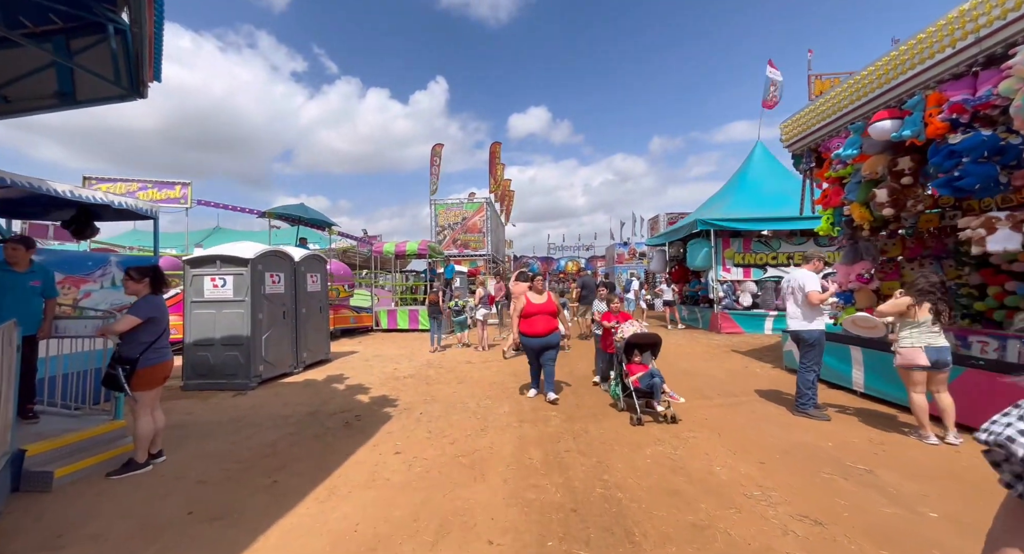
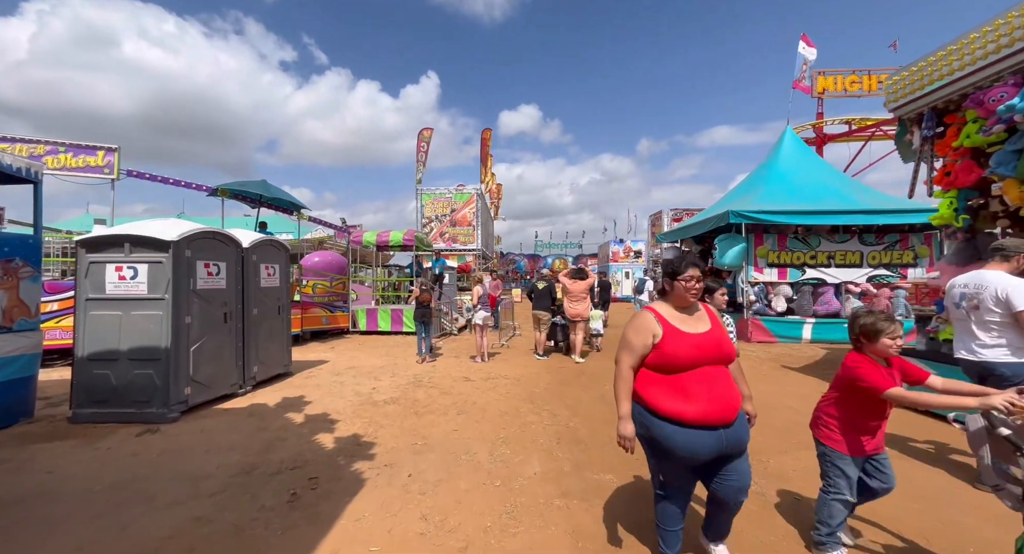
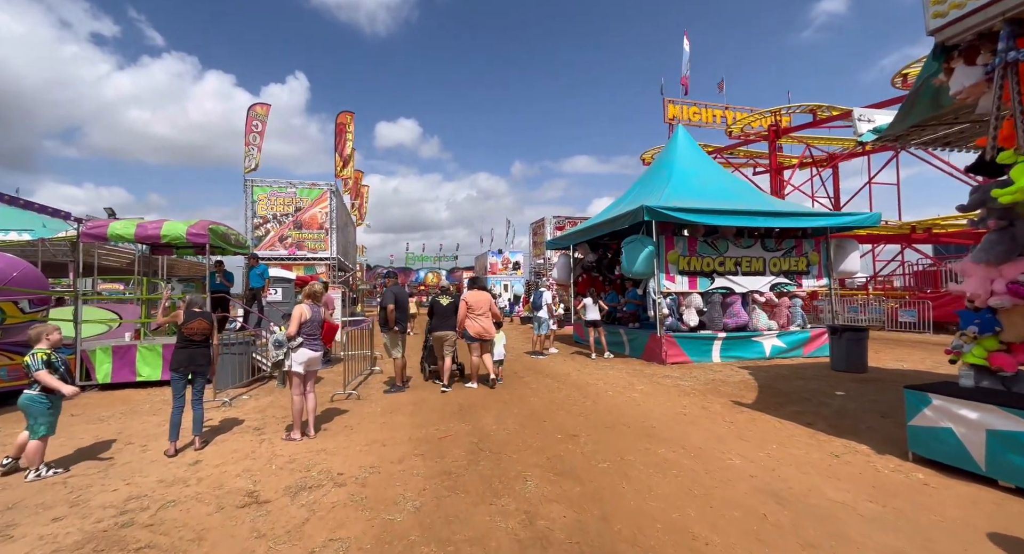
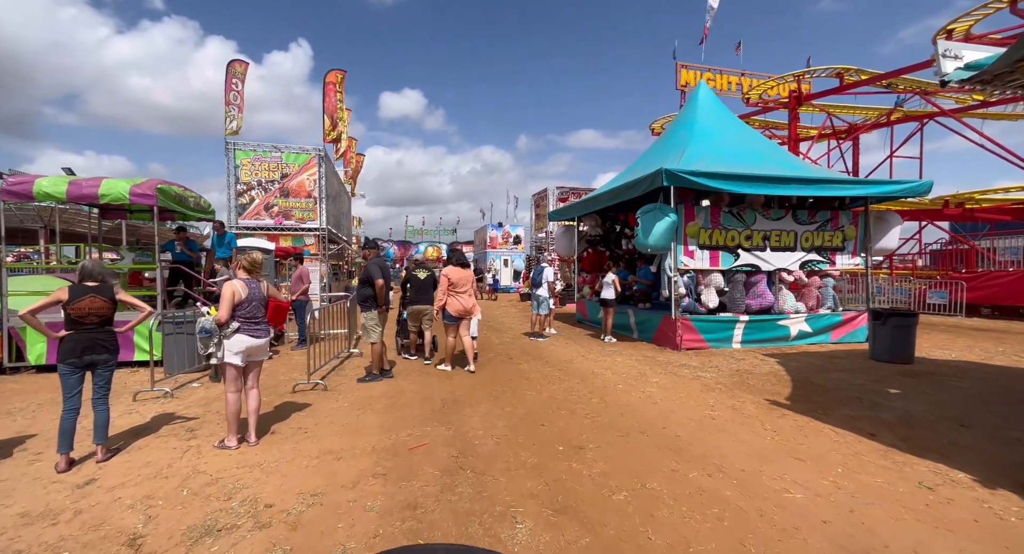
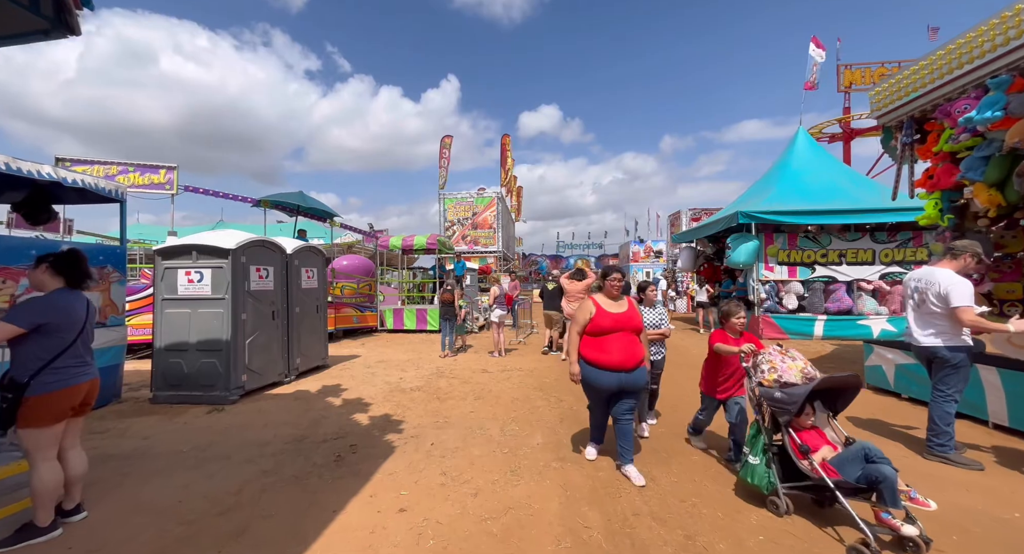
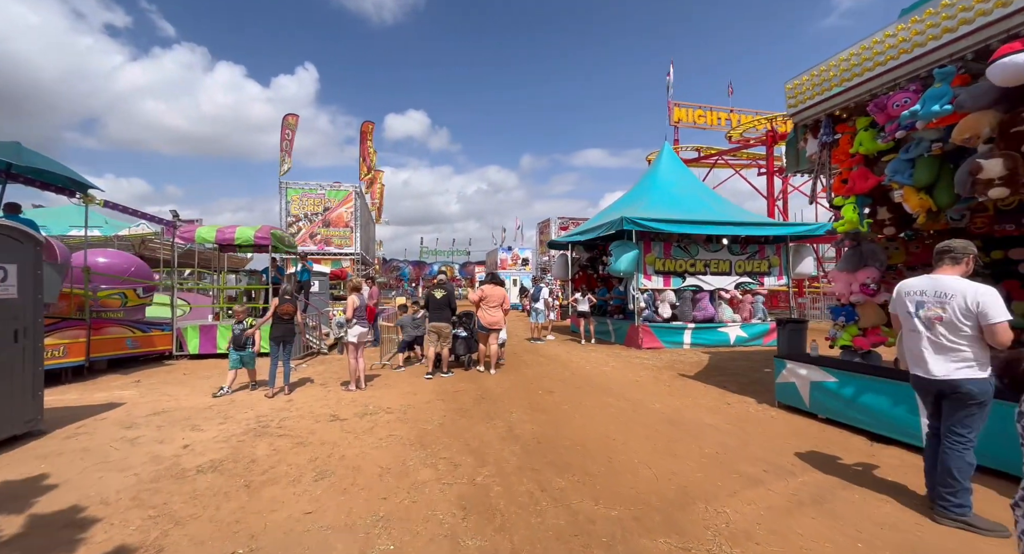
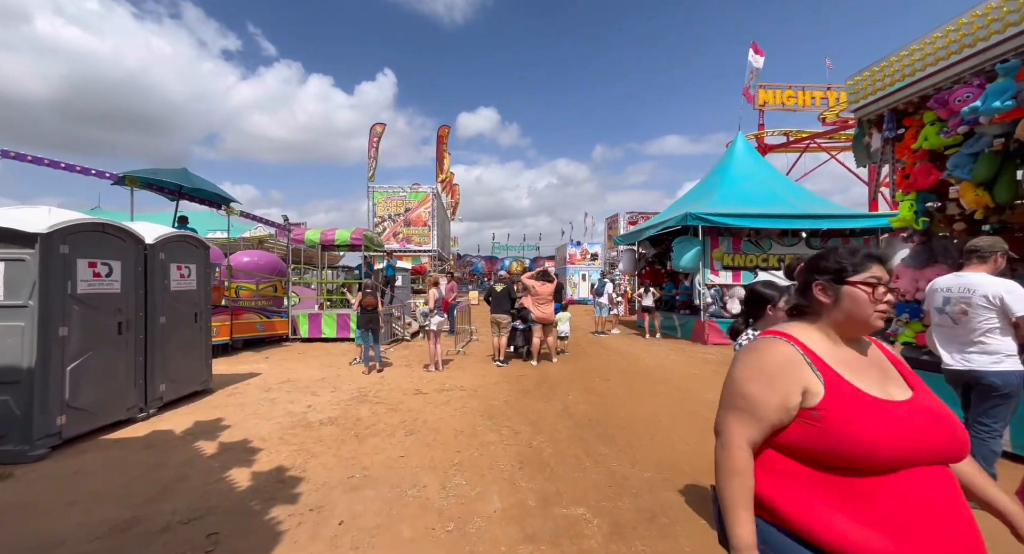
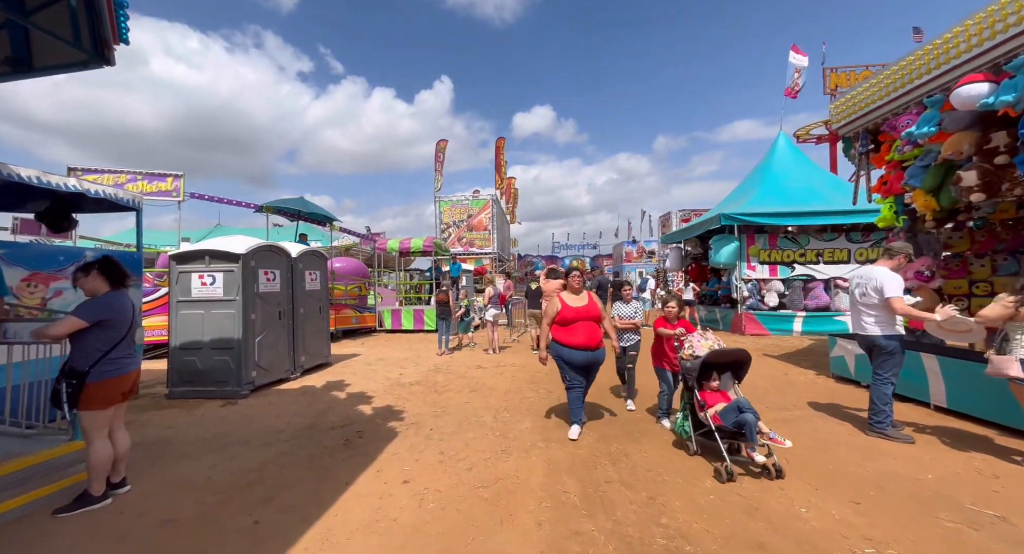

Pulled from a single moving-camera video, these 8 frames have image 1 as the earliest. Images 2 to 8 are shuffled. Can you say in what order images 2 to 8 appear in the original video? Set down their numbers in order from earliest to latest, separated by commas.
8, 5, 2, 7, 6, 3, 4
